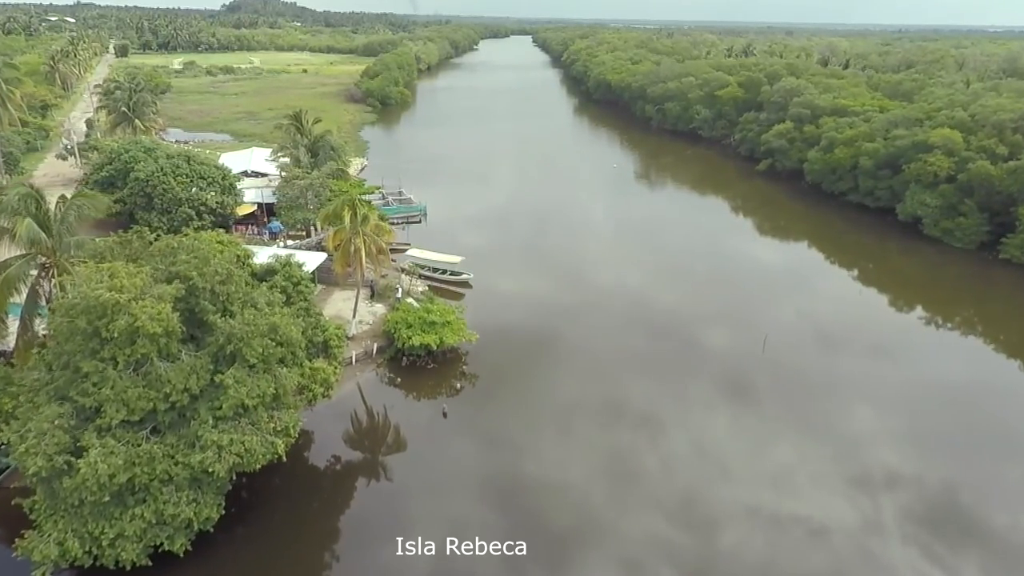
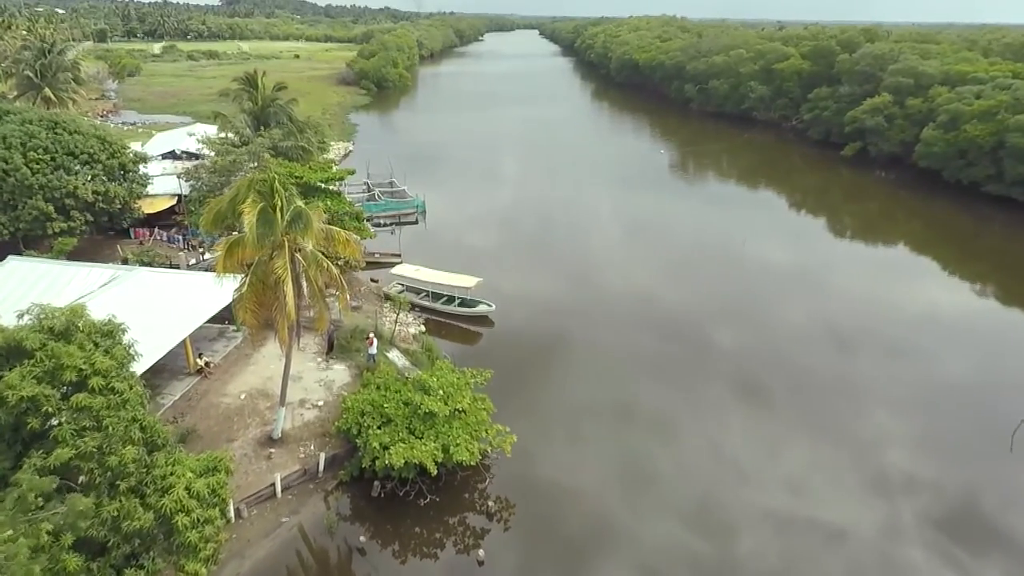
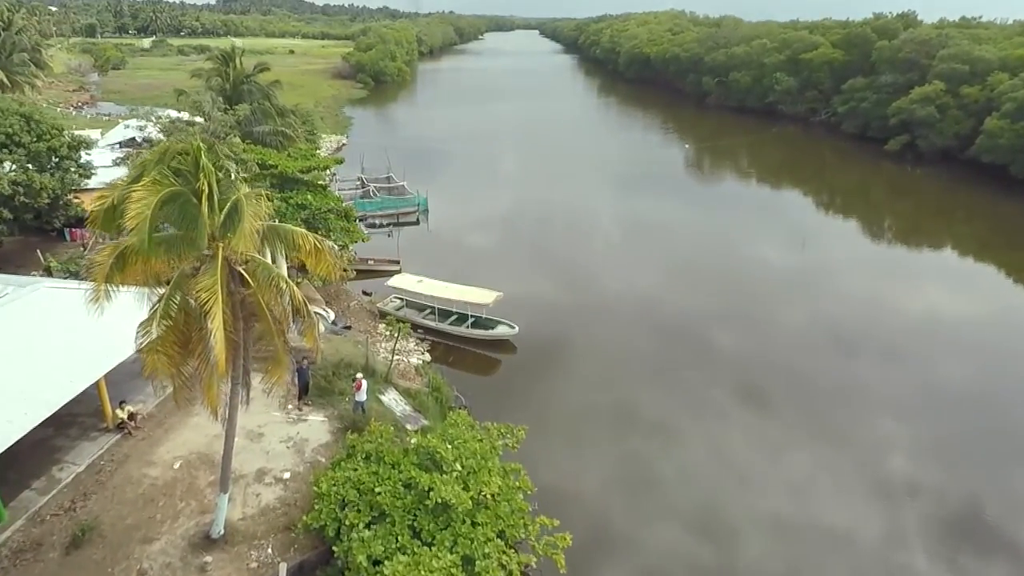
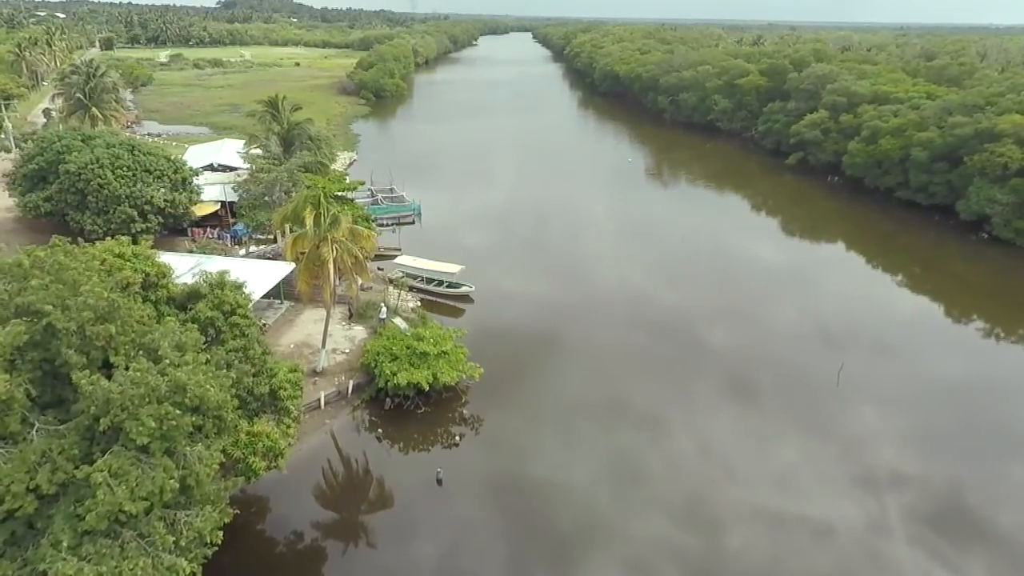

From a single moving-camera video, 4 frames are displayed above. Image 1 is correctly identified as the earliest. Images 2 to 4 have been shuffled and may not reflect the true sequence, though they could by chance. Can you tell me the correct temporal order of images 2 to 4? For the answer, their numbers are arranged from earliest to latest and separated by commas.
4, 2, 3
